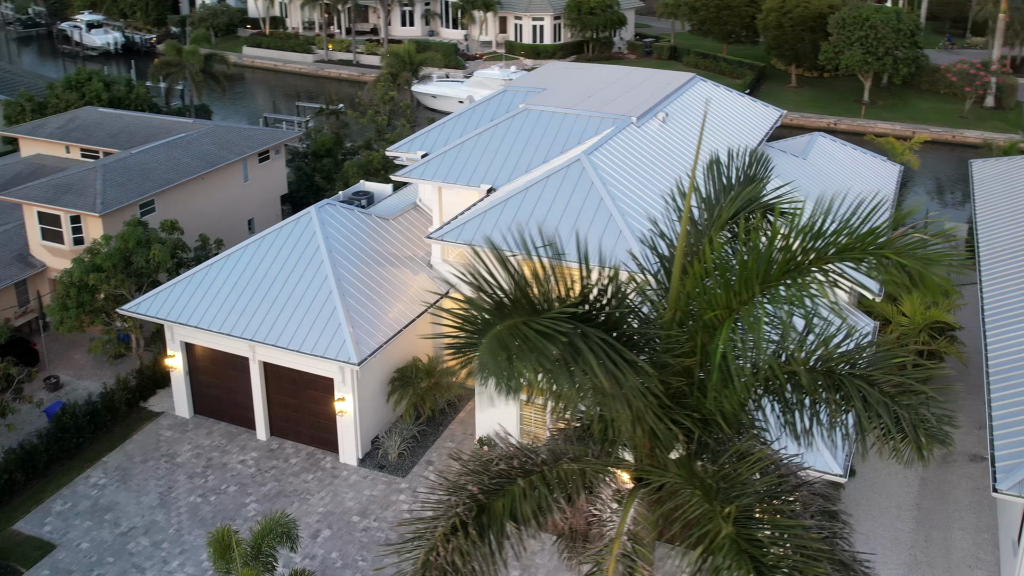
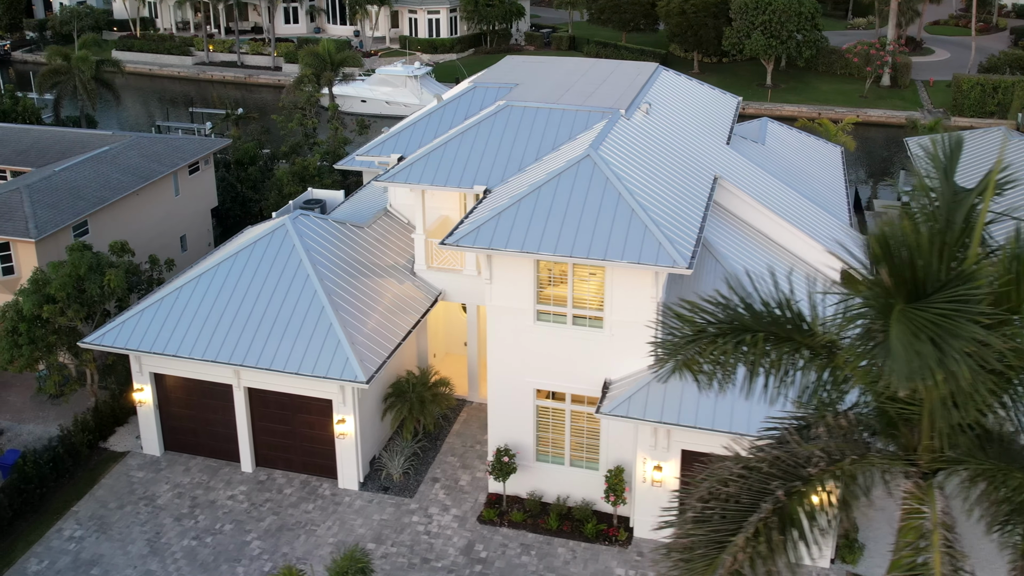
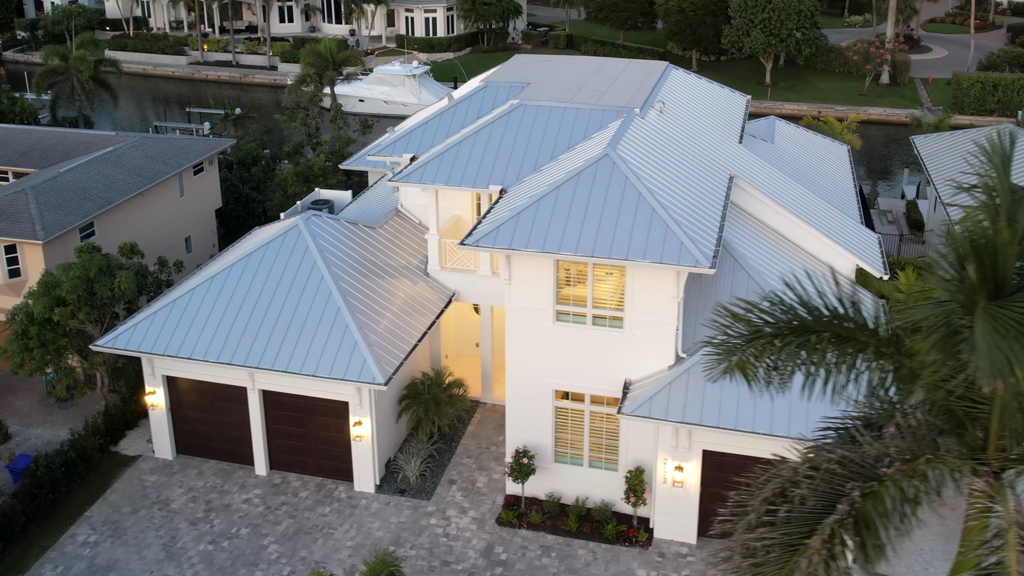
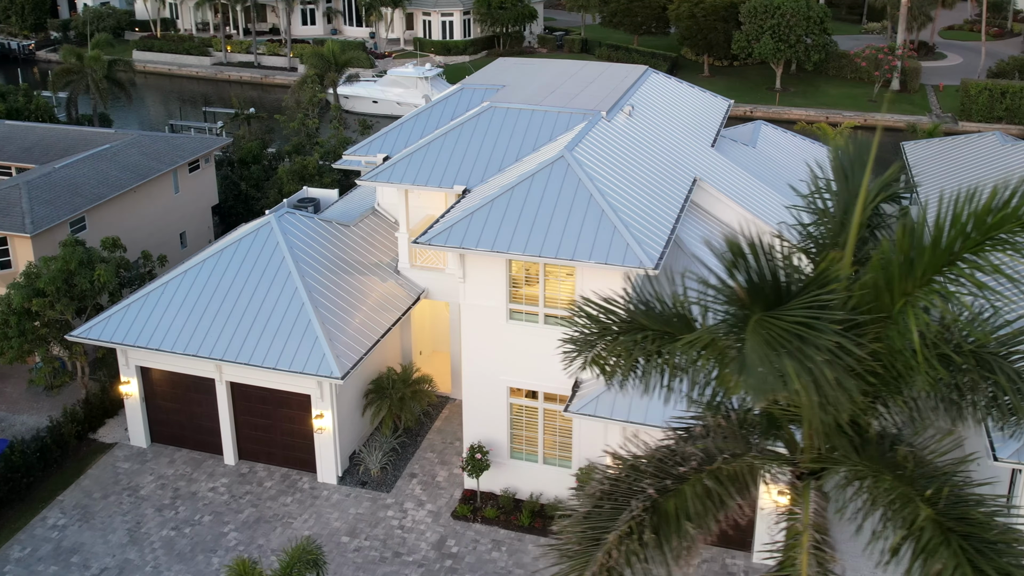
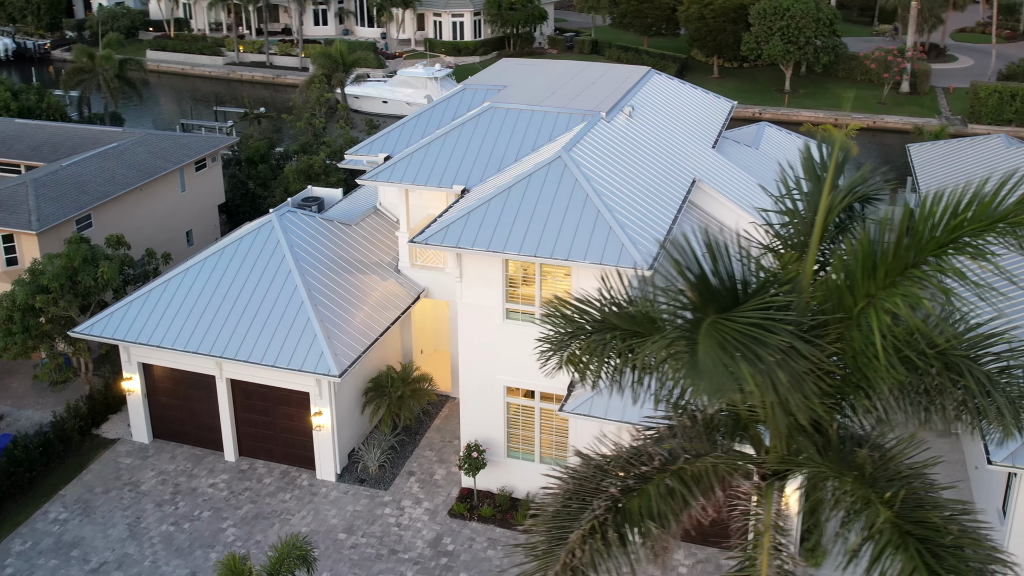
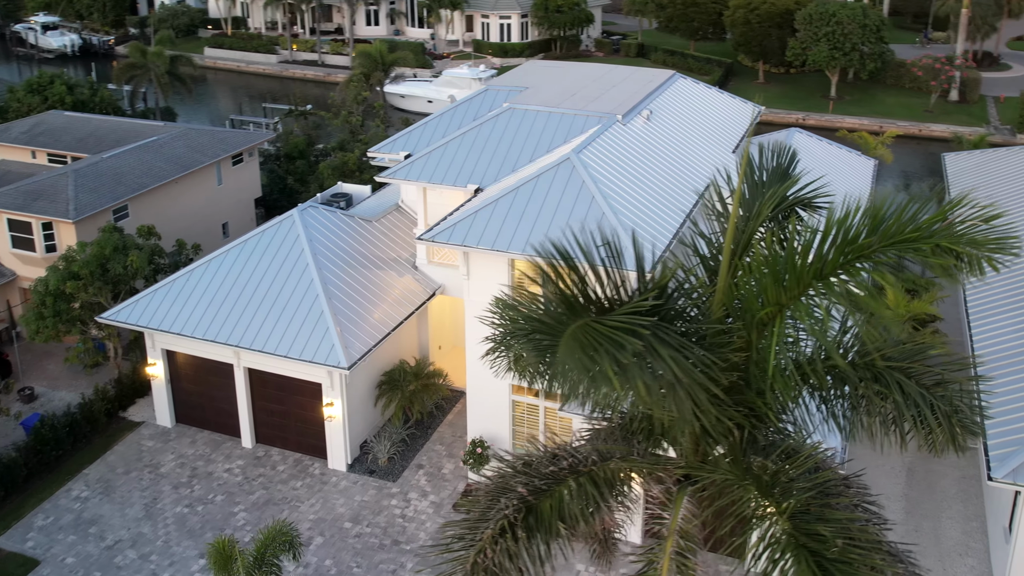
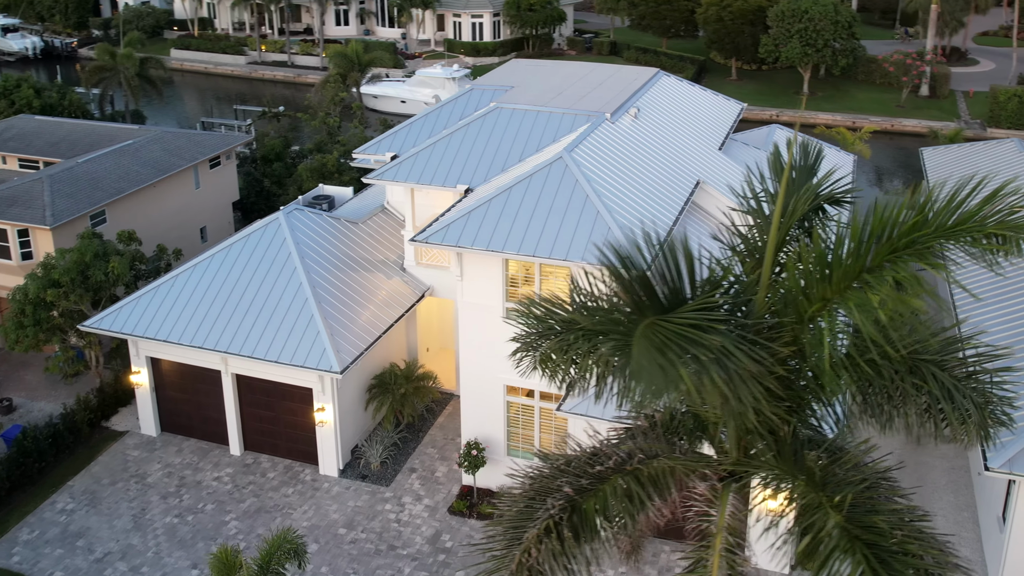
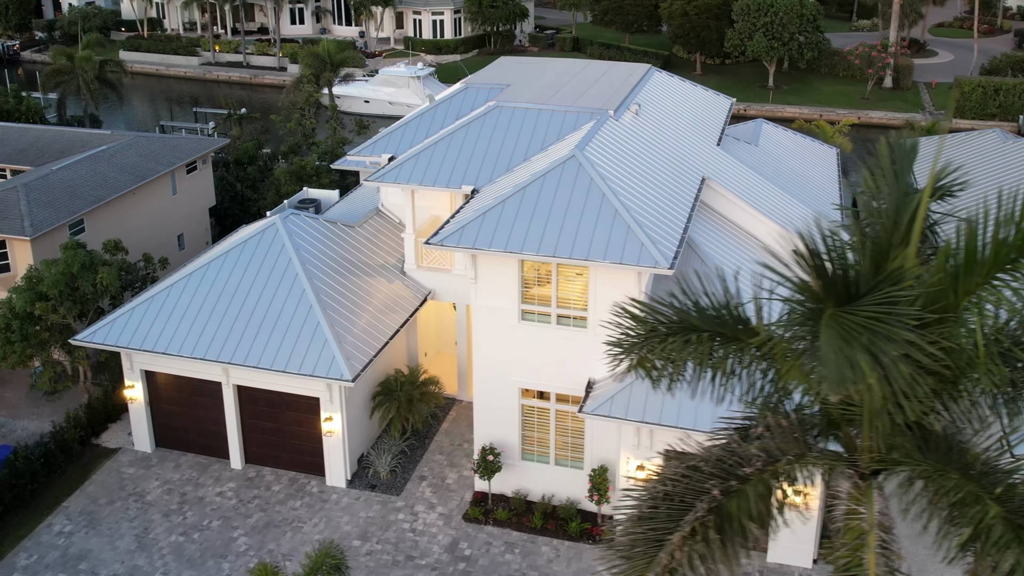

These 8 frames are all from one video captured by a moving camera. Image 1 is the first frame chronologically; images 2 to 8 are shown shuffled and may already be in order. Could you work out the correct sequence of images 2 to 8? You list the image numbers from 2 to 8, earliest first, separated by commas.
6, 7, 5, 4, 8, 2, 3
